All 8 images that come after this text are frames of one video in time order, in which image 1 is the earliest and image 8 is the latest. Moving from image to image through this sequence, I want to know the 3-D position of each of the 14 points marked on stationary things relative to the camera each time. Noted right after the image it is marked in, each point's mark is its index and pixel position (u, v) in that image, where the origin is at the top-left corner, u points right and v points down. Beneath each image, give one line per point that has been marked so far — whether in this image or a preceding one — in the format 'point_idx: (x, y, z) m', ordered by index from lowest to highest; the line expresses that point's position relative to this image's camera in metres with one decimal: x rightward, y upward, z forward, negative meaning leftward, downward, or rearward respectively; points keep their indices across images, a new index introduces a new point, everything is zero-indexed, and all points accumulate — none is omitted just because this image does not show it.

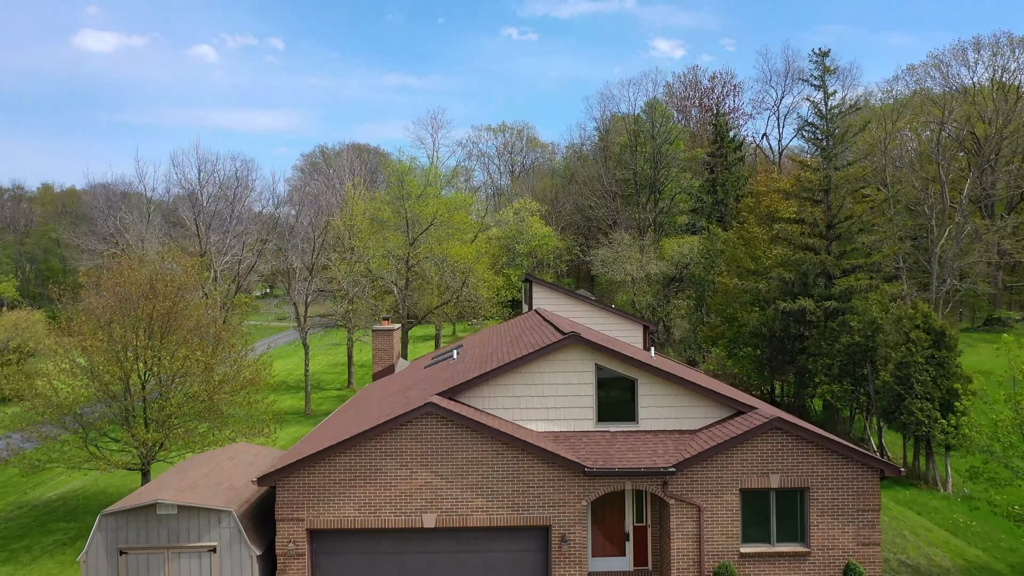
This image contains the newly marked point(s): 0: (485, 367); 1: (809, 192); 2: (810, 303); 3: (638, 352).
0: (-0.3, -0.8, +9.4) m
1: (+6.0, +1.9, +18.6) m
2: (+5.5, -0.3, +17.0) m
3: (+1.6, -0.8, +11.6) m
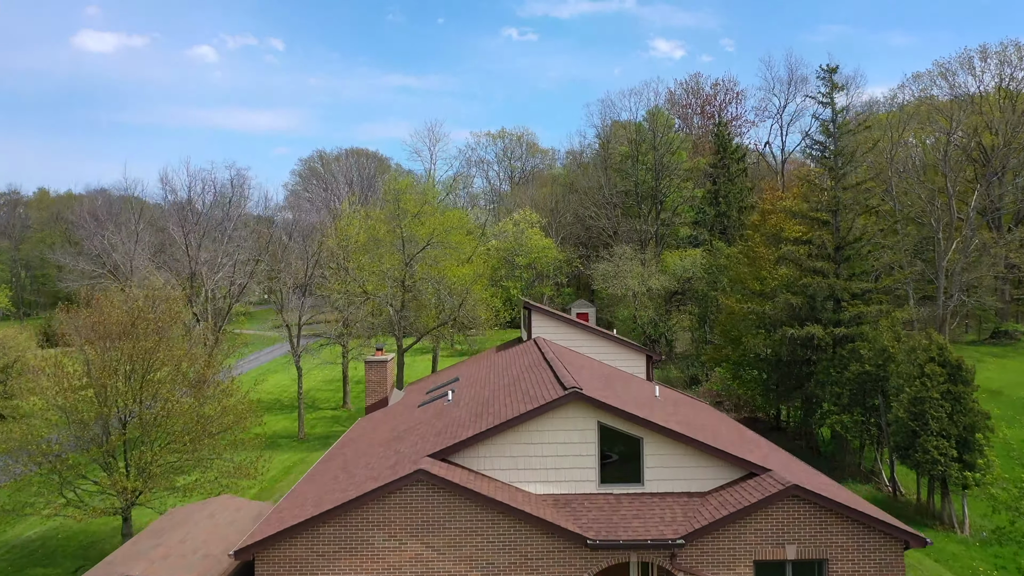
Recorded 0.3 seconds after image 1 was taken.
0: (-0.3, -1.3, +8.9) m
1: (+6.0, +1.5, +18.0) m
2: (+5.5, -0.8, +16.5) m
3: (+1.6, -1.3, +11.1) m
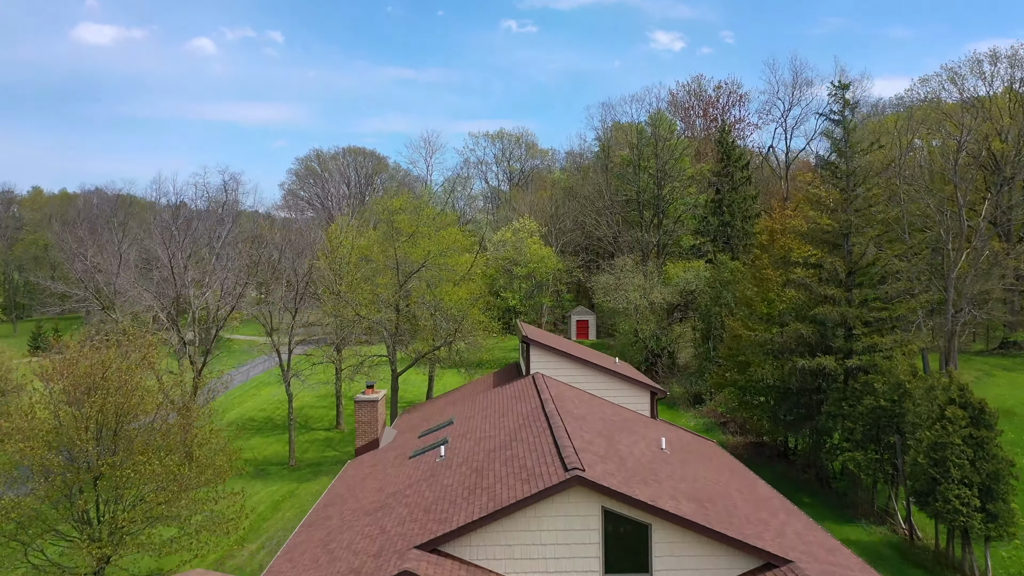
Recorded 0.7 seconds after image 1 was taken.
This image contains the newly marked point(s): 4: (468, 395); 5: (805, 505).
0: (-0.3, -1.8, +8.2) m
1: (+6.0, +1.0, +17.3) m
2: (+5.5, -1.3, +15.8) m
3: (+1.5, -1.8, +10.4) m
4: (-0.8, -1.9, +15.6) m
5: (+5.2, -3.9, +16.3) m
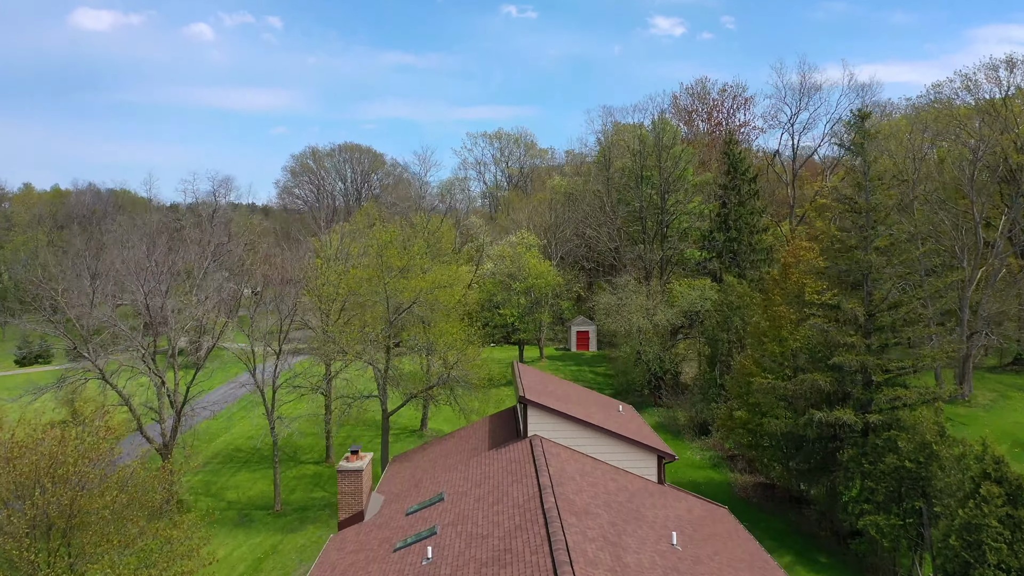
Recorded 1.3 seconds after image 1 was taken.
0: (-0.4, -2.7, +7.1) m
1: (+5.9, +0.2, +16.2) m
2: (+5.4, -2.0, +14.7) m
3: (+1.5, -2.7, +9.3) m
4: (-0.8, -2.6, +14.6) m
5: (+5.1, -4.6, +15.3) m
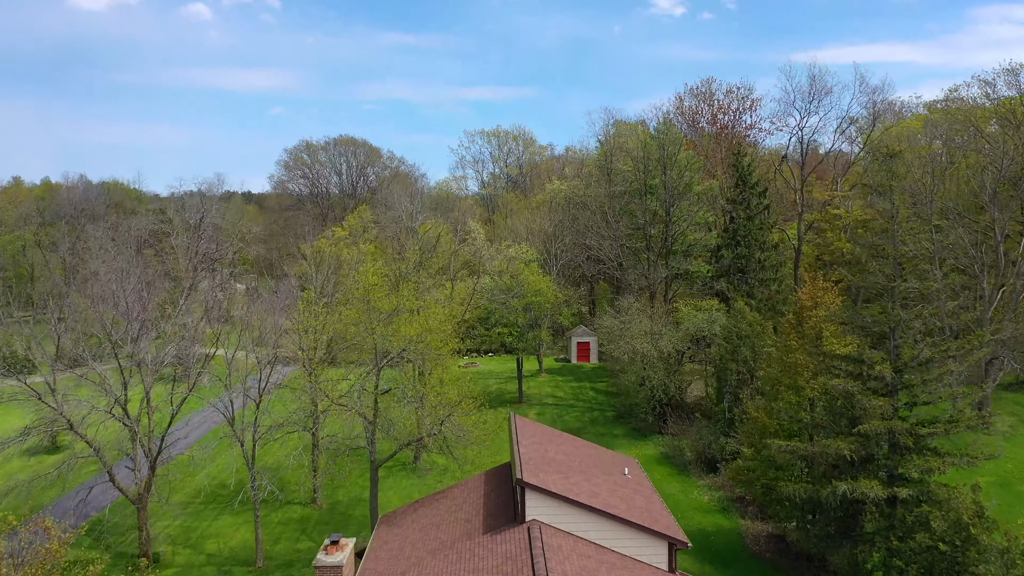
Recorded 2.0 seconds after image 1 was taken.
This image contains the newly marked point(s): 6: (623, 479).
0: (-0.4, -3.8, +5.9) m
1: (+5.8, -0.6, +15.0) m
2: (+5.4, -2.9, +13.5) m
3: (+1.4, -3.7, +8.1) m
4: (-0.9, -3.5, +13.4) m
5: (+5.1, -5.5, +14.1) m
6: (+1.7, -3.0, +14.4) m
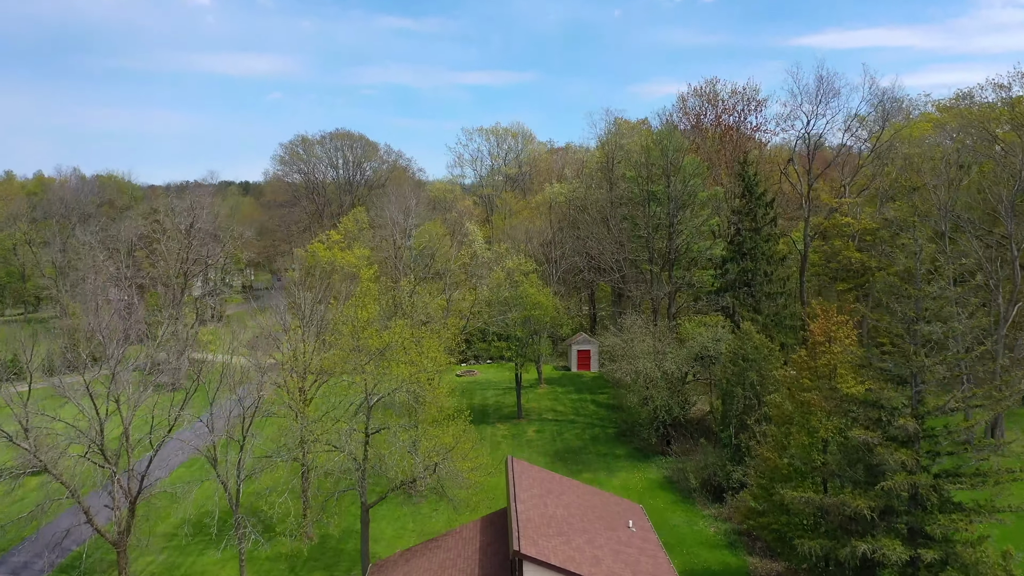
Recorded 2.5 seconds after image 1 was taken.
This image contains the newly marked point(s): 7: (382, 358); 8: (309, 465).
0: (-0.5, -4.5, +5.1) m
1: (+5.8, -1.3, +14.1) m
2: (+5.3, -3.6, +12.7) m
3: (+1.4, -4.4, +7.3) m
4: (-0.9, -4.2, +12.5) m
5: (+5.0, -6.1, +13.3) m
6: (+1.7, -3.6, +13.6) m
7: (-2.6, -1.4, +18.2) m
8: (-3.7, -3.3, +16.8) m
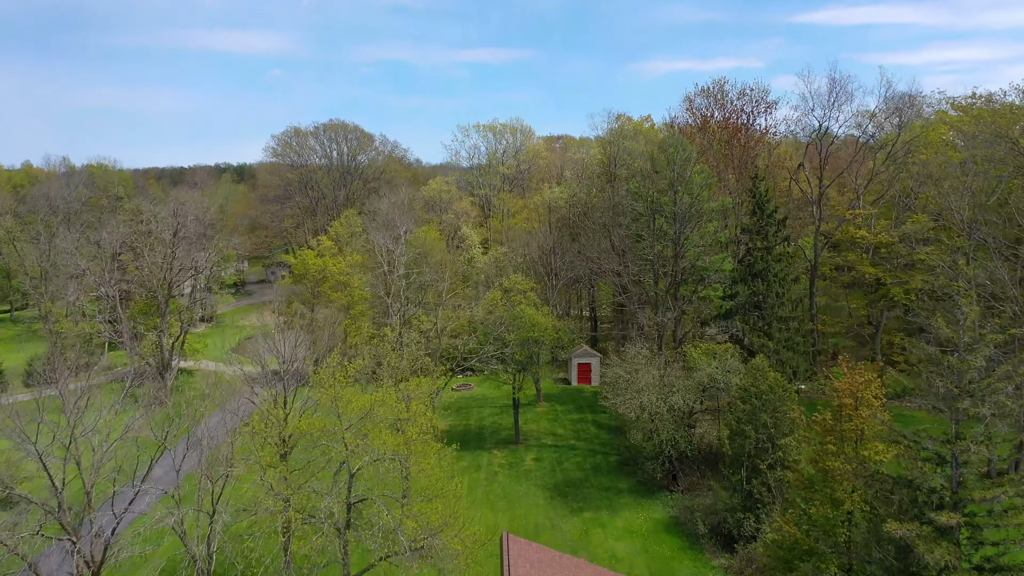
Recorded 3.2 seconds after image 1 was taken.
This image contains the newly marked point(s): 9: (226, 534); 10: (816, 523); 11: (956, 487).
0: (-0.6, -5.7, +3.7) m
1: (+5.7, -2.2, +12.6) m
2: (+5.2, -4.6, +11.3) m
3: (+1.3, -5.5, +5.9) m
4: (-1.0, -5.2, +11.1) m
5: (+5.0, -7.1, +12.0) m
6: (+1.6, -4.6, +12.2) m
7: (-2.7, -2.2, +16.8) m
8: (-3.8, -4.2, +15.4) m
9: (-5.0, -4.3, +16.0) m
10: (+4.9, -3.7, +15.0) m
11: (+5.9, -2.7, +12.2) m
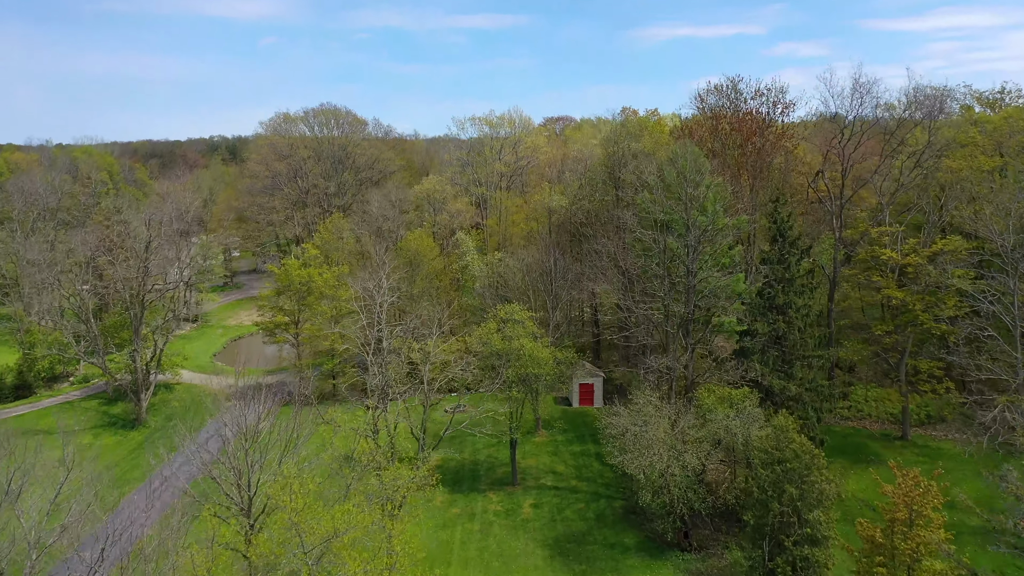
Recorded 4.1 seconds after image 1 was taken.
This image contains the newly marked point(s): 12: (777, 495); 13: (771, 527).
0: (-0.6, -7.4, +1.6) m
1: (+5.6, -3.6, +10.4) m
2: (+5.2, -6.0, +9.1) m
3: (+1.2, -7.1, +3.8) m
4: (-1.1, -6.6, +9.0) m
5: (+4.9, -8.5, +9.9) m
6: (+1.5, -6.0, +10.1) m
7: (-2.8, -3.5, +14.6) m
8: (-3.9, -5.5, +13.3) m
9: (-5.1, -5.5, +13.8) m
10: (+4.9, -5.0, +12.8) m
11: (+5.8, -4.1, +10.0) m
12: (+5.3, -4.1, +18.4) m
13: (+5.2, -4.7, +18.4) m
